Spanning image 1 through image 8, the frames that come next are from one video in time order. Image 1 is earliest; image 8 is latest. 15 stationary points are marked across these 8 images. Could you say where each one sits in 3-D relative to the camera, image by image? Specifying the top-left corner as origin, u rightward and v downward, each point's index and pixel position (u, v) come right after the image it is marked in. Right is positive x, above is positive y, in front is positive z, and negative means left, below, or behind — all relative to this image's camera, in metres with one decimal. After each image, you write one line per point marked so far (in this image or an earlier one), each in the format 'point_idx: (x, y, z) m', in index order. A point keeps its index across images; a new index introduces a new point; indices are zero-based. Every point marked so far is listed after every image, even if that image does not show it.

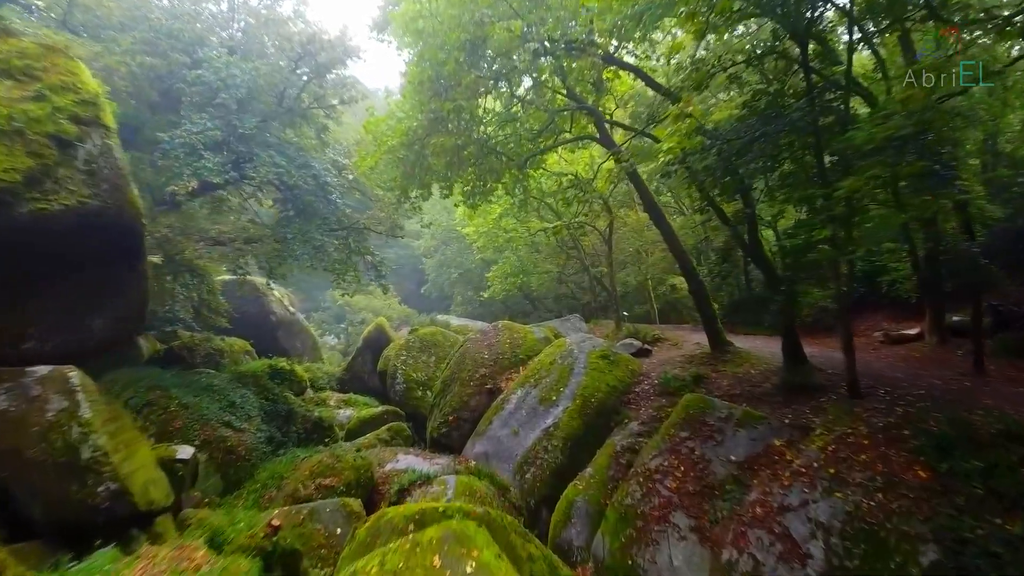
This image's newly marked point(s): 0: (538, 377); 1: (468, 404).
0: (+0.3, -1.0, +9.1) m
1: (-0.5, -1.3, +9.3) m
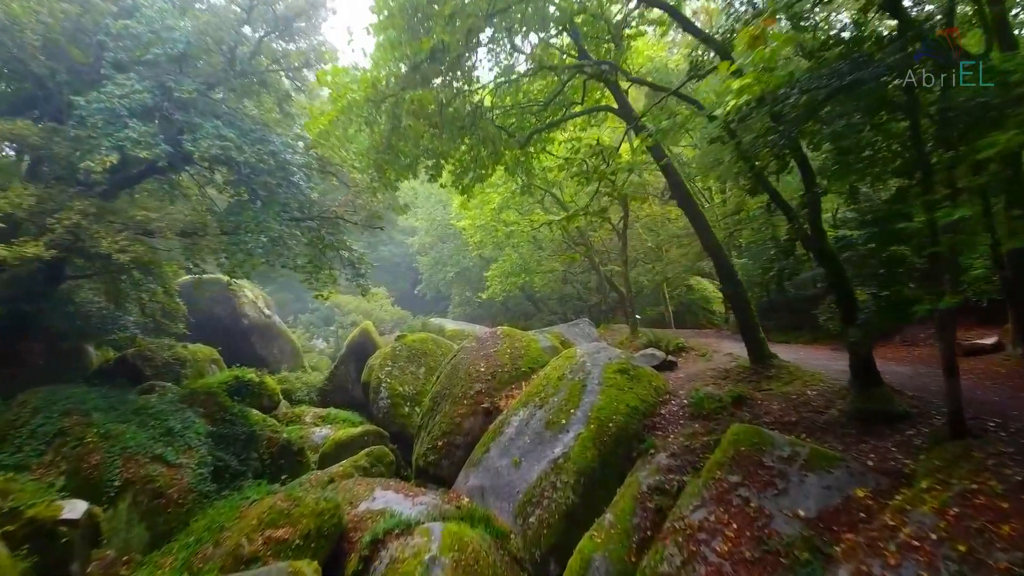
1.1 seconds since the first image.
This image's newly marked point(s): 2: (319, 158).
0: (+0.3, -1.0, +7.6) m
1: (-0.5, -1.4, +7.8) m
2: (-2.3, +1.5, +9.2) m
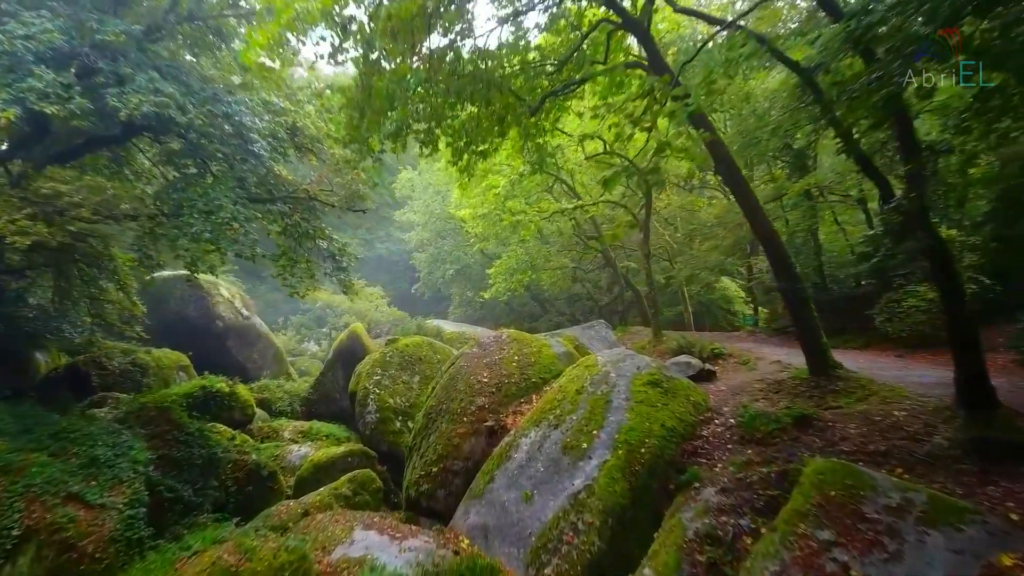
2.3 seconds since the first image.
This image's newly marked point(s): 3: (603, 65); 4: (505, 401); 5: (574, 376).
0: (+0.4, -1.0, +6.4) m
1: (-0.4, -1.3, +6.5) m
2: (-2.2, +1.5, +7.9) m
3: (+0.8, +1.9, +6.8) m
4: (-0.1, -1.0, +6.9) m
5: (+0.5, -0.7, +6.9) m
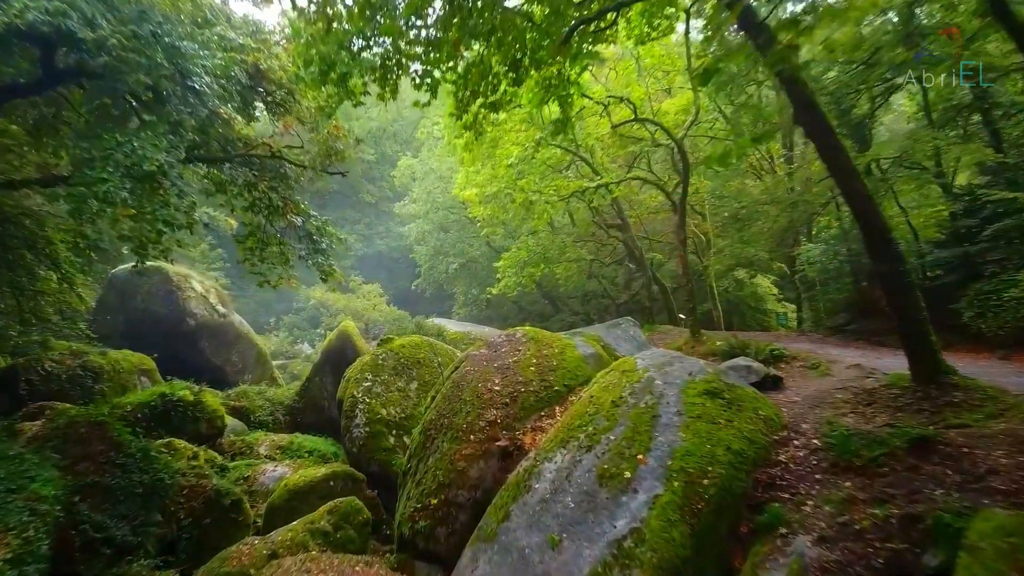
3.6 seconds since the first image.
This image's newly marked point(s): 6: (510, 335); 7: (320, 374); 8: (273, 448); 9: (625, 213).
0: (+0.5, -0.9, +5.0) m
1: (-0.3, -1.2, +5.2) m
2: (-2.1, +1.6, +6.6) m
3: (+0.9, +2.0, +5.5) m
4: (+0.1, -0.9, +5.6) m
5: (+0.7, -0.6, +5.5) m
6: (0.0, -0.4, +6.7) m
7: (-2.3, -1.1, +9.8) m
8: (-2.4, -1.6, +8.0) m
9: (+1.6, +1.0, +11.1) m
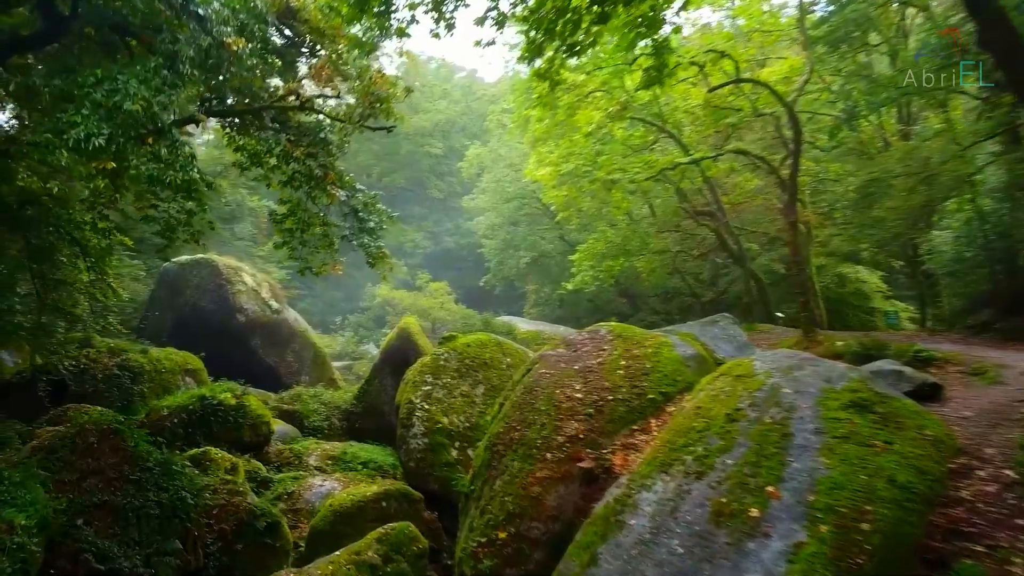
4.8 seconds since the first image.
0: (+0.9, -0.8, +3.9) m
1: (+0.1, -1.1, +4.2) m
2: (-1.5, +1.7, +5.7) m
3: (+1.4, +2.1, +4.4) m
4: (+0.5, -0.8, +4.5) m
5: (+1.1, -0.6, +4.4) m
6: (+0.6, -0.3, +5.7) m
7: (-1.5, -1.0, +8.9) m
8: (-1.7, -1.5, +7.1) m
9: (+2.5, +1.1, +9.9) m
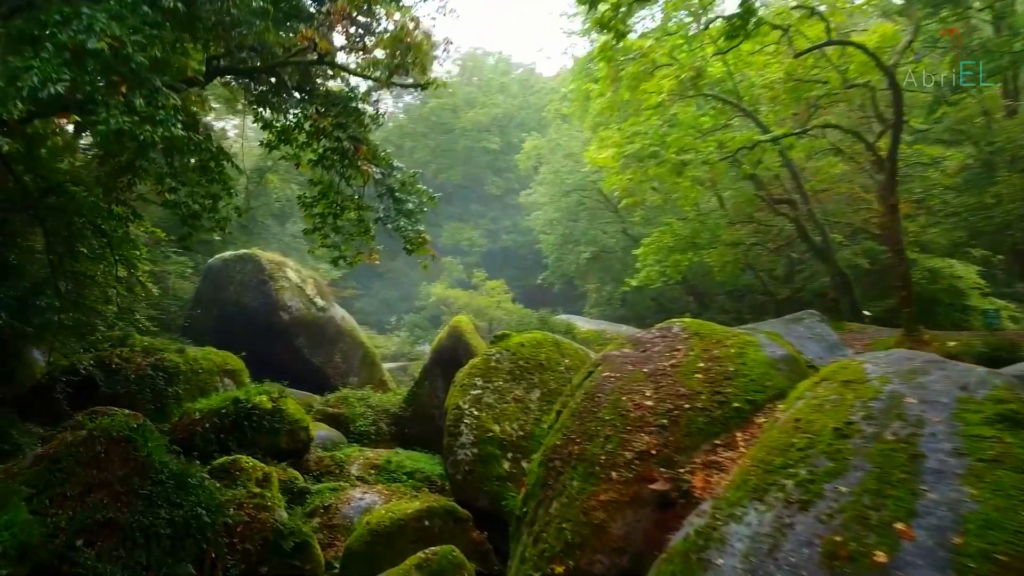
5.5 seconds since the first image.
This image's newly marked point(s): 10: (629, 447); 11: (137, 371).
0: (+1.1, -0.7, +3.2) m
1: (+0.4, -1.1, +3.5) m
2: (-1.1, +1.7, +5.1) m
3: (+1.6, +2.1, +3.6) m
4: (+0.8, -0.7, +3.8) m
5: (+1.4, -0.5, +3.7) m
6: (+0.9, -0.3, +5.0) m
7: (-0.9, -0.9, +8.3) m
8: (-1.2, -1.5, +6.6) m
9: (+3.2, +1.1, +9.0) m
10: (+0.6, -0.8, +3.9) m
11: (-3.1, -0.7, +6.7) m
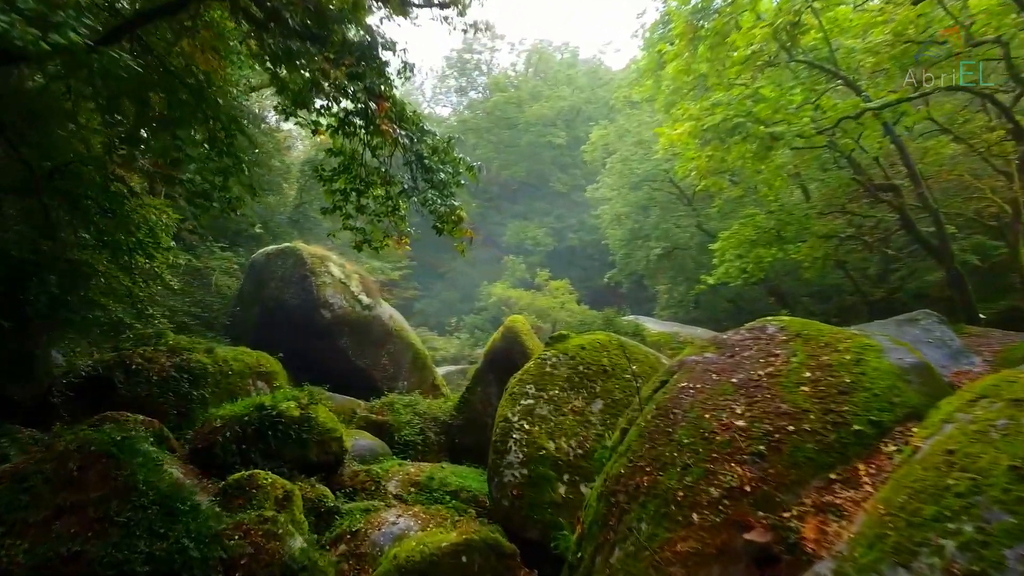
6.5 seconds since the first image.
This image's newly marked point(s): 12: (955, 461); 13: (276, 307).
0: (+1.3, -0.7, +2.3) m
1: (+0.6, -1.0, +2.6) m
2: (-0.8, +1.8, +4.4) m
3: (+1.8, +2.2, +2.6) m
4: (+1.0, -0.7, +2.9) m
5: (+1.6, -0.5, +2.7) m
6: (+1.2, -0.2, +4.0) m
7: (-0.3, -0.9, +7.6) m
8: (-0.8, -1.4, +5.8) m
9: (+3.8, +1.2, +7.9) m
10: (+0.8, -0.7, +3.0) m
11: (-2.7, -0.6, +6.1) m
12: (+1.4, -0.5, +2.6) m
13: (-2.4, -0.2, +8.5) m
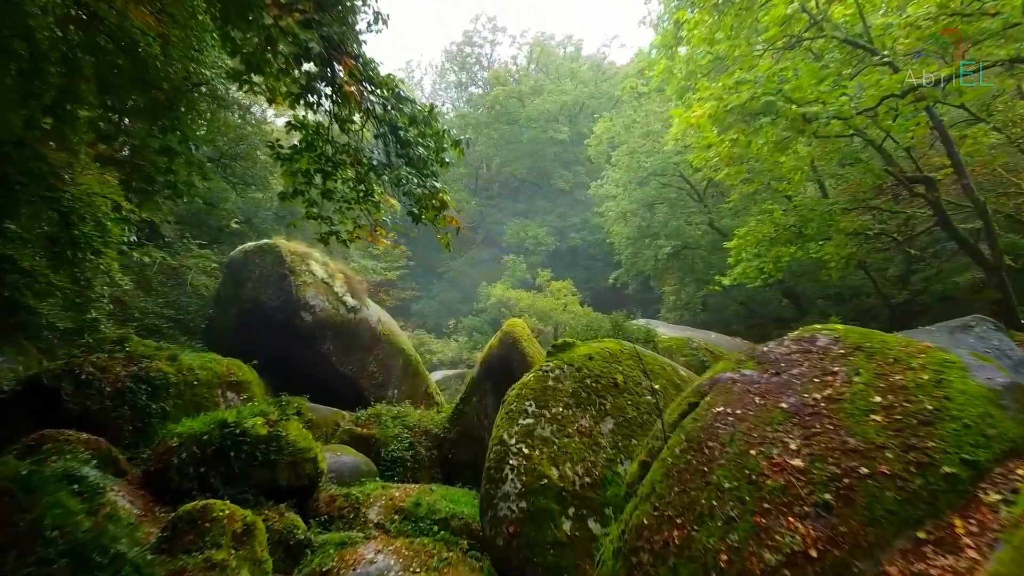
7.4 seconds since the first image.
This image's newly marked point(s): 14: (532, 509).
0: (+1.3, -0.7, +1.6) m
1: (+0.5, -1.0, +2.0) m
2: (-0.8, +1.8, +3.7) m
3: (+1.8, +2.2, +2.0) m
4: (+1.0, -0.7, +2.2) m
5: (+1.6, -0.5, +2.1) m
6: (+1.2, -0.2, +3.4) m
7: (-0.3, -0.9, +6.9) m
8: (-0.8, -1.4, +5.2) m
9: (+3.8, +1.1, +7.2) m
10: (+0.7, -0.7, +2.3) m
11: (-2.7, -0.6, +5.5) m
12: (+1.4, -0.6, +1.9) m
13: (-2.5, -0.2, +7.8) m
14: (+0.1, -1.1, +3.9) m
